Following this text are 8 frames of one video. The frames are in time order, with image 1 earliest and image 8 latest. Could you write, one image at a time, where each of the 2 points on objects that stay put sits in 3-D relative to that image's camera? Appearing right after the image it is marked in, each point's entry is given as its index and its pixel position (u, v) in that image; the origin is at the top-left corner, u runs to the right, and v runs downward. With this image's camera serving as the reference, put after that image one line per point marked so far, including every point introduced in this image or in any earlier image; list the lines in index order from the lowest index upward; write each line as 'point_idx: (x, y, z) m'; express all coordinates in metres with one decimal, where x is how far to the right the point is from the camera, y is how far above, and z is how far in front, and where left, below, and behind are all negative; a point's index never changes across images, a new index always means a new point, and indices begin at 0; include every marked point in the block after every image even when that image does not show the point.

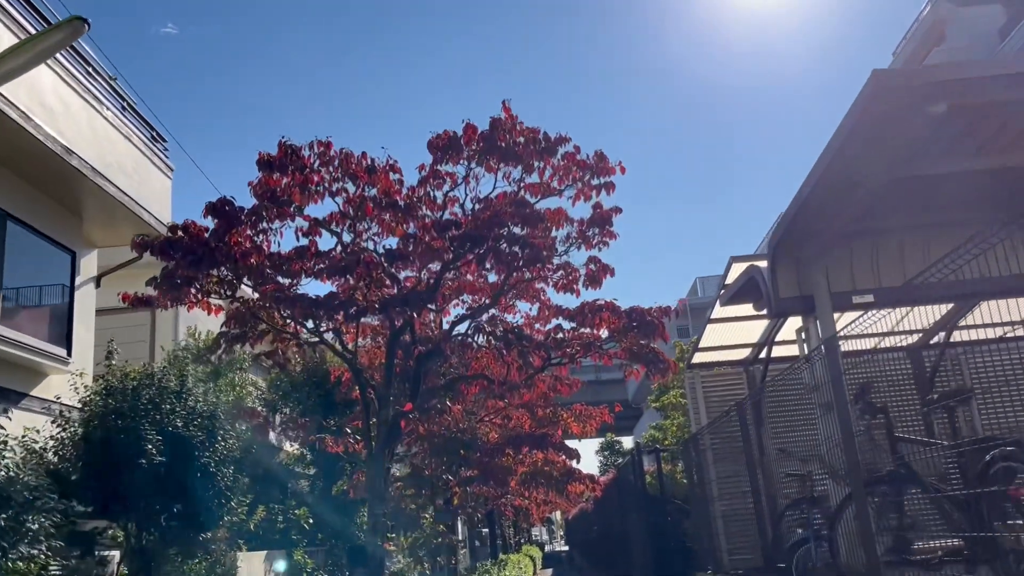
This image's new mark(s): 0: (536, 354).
0: (+0.3, -0.7, +8.6) m
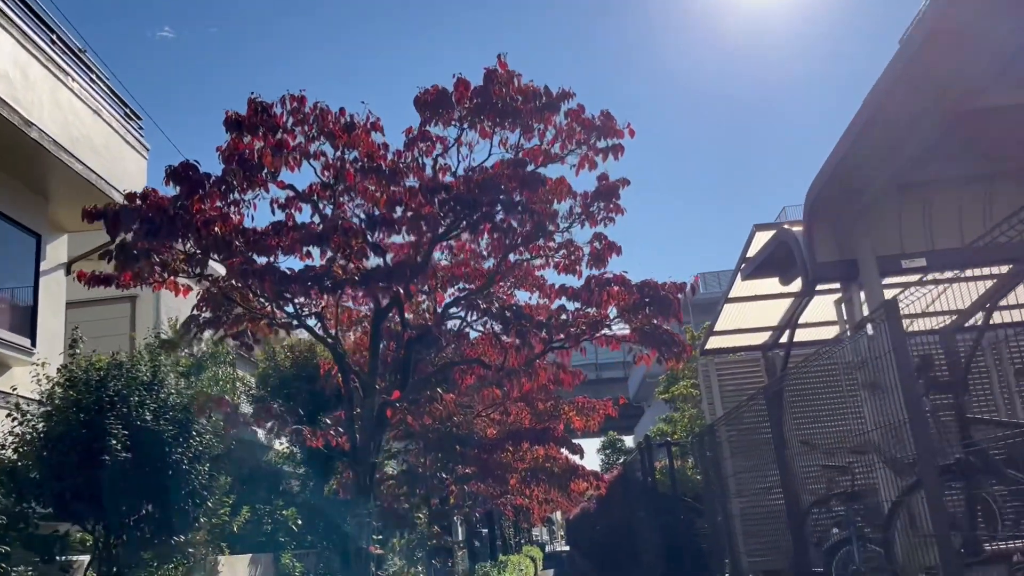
0: (+0.2, -0.4, +7.7) m
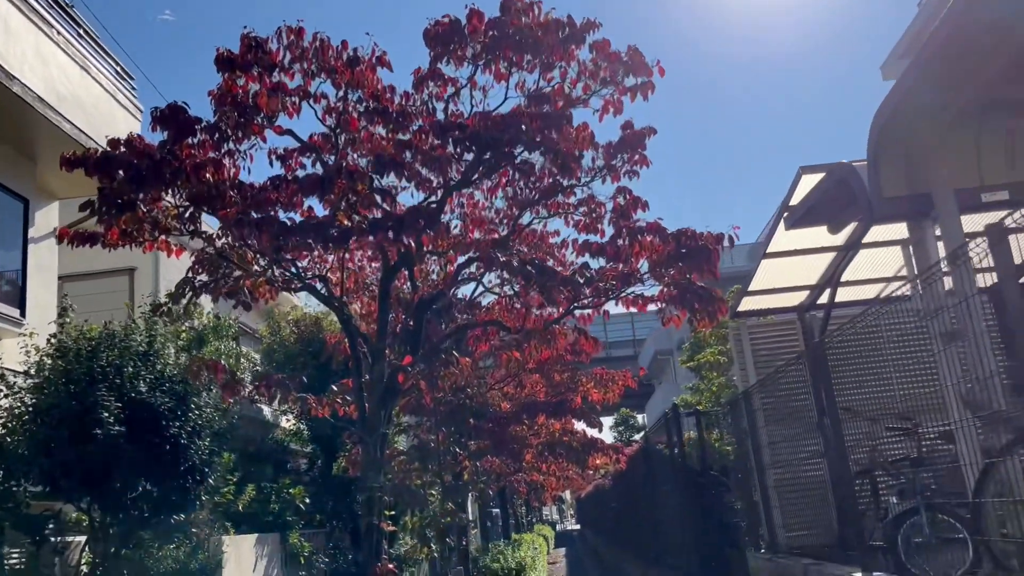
0: (+0.4, 0.0, +7.1) m
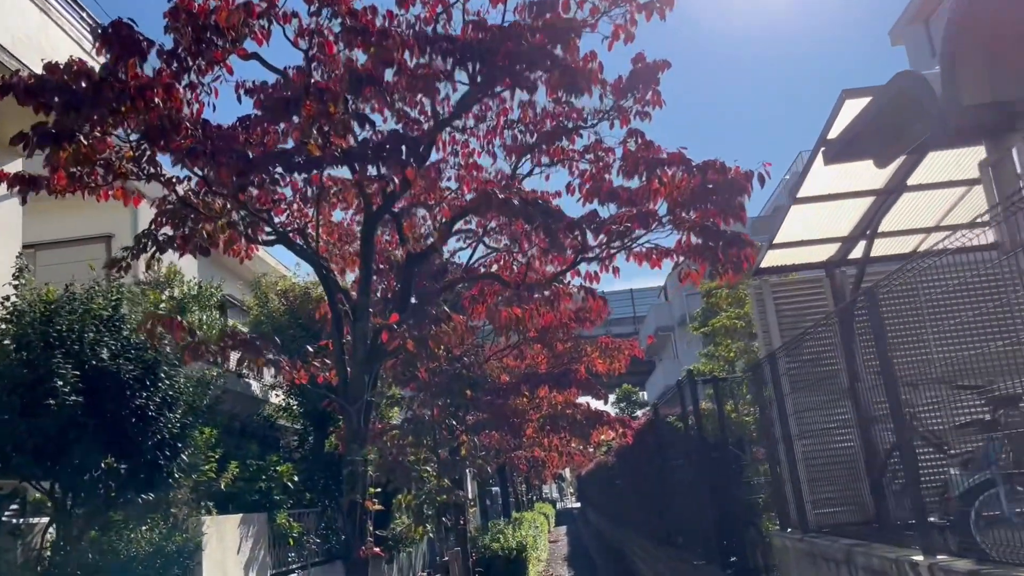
0: (+0.4, +0.3, +6.3) m
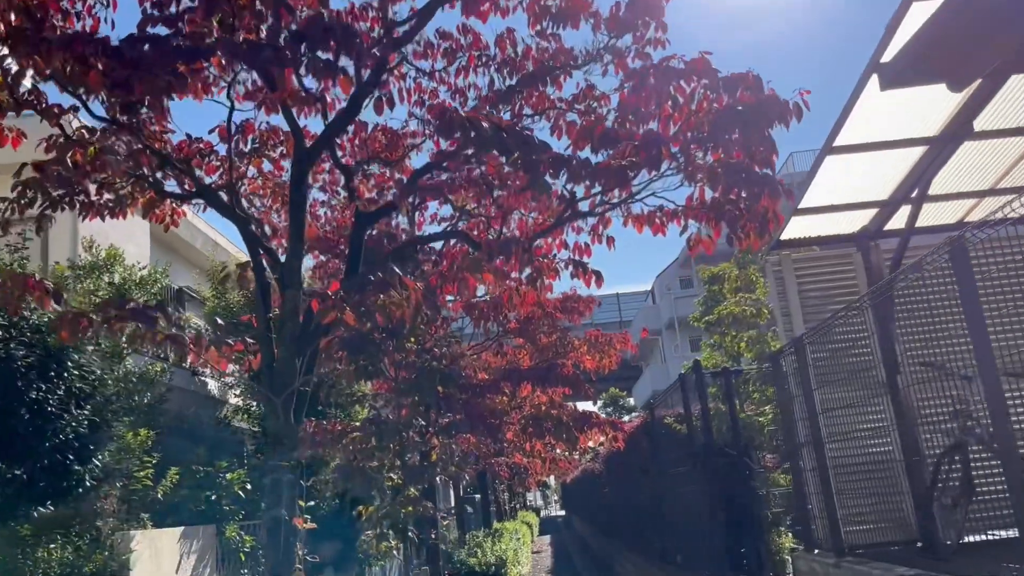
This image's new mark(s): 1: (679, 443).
0: (+0.2, +0.6, +5.1) m
1: (+2.0, -1.8, +9.8) m
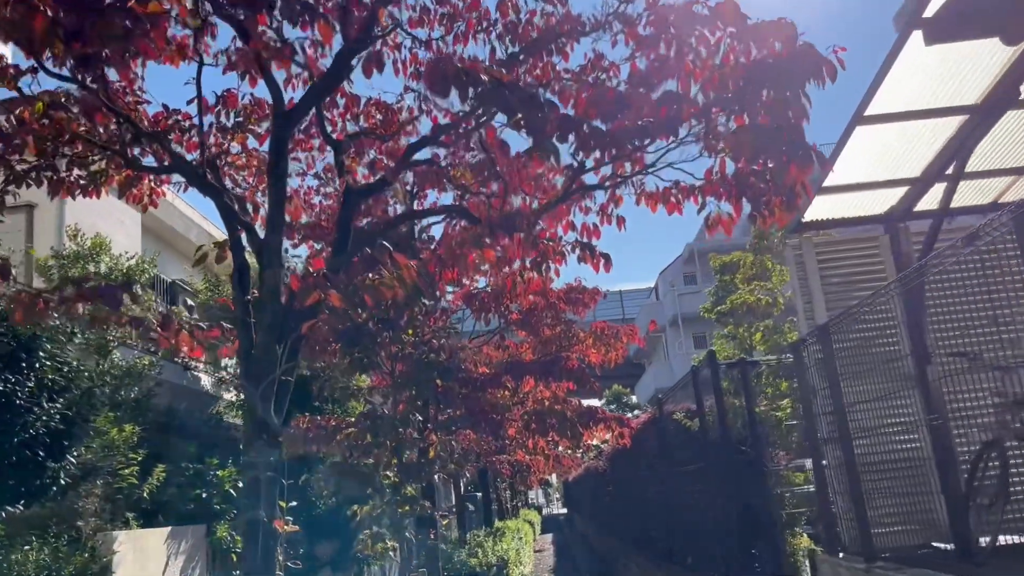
0: (+0.3, +0.7, +4.6) m
1: (+2.0, -1.7, +9.4) m
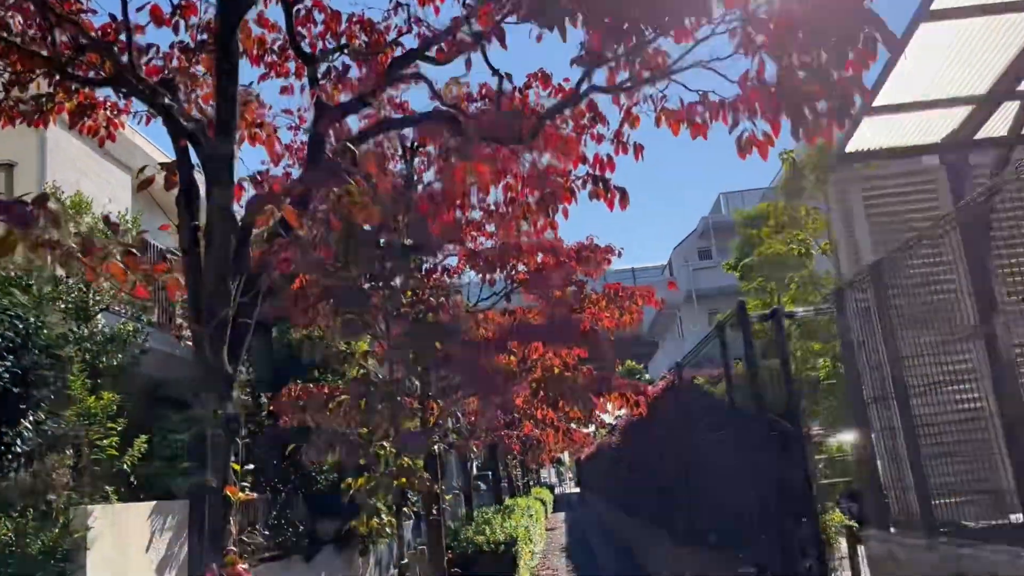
0: (+0.2, +1.0, +3.9) m
1: (+2.1, -1.2, +8.6) m
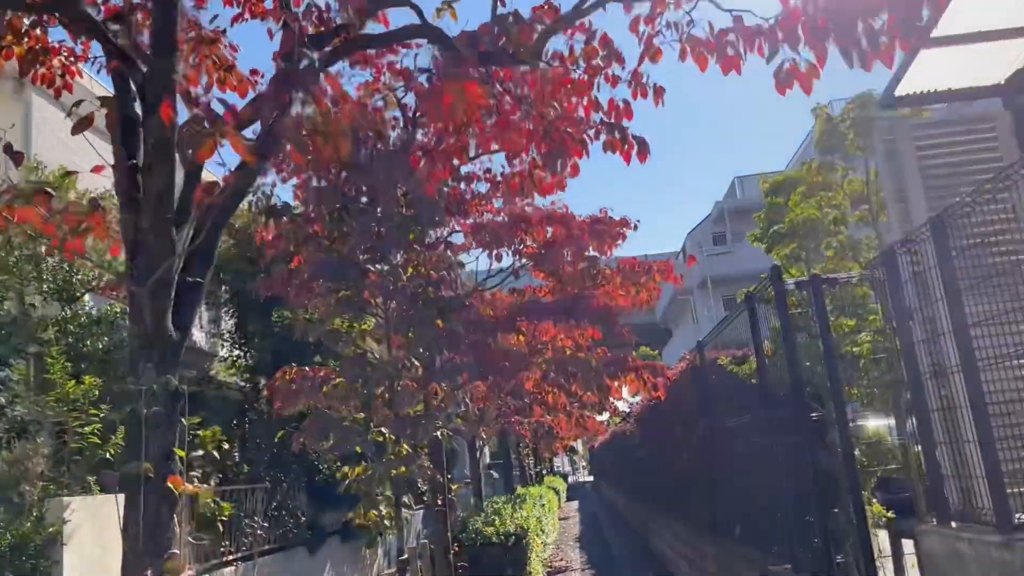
0: (+0.2, +1.2, +3.2) m
1: (+2.1, -1.0, +8.0) m
